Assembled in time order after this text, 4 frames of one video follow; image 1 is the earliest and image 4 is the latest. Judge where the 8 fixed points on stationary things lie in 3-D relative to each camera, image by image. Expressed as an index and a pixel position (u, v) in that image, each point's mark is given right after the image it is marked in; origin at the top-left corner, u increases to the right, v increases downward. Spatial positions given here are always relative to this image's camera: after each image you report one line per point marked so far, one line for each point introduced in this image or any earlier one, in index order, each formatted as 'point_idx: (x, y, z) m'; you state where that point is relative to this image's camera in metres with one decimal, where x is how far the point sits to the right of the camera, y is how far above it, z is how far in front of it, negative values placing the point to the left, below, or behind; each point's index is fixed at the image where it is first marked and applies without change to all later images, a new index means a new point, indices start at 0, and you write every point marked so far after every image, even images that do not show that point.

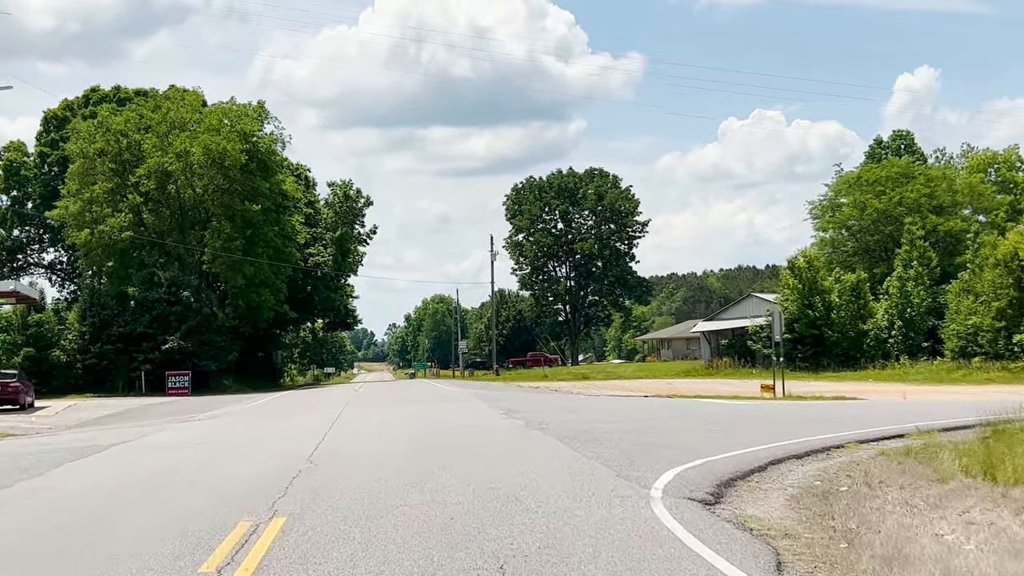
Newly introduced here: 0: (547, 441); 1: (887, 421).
0: (+0.4, -1.9, +15.0) m
1: (+5.8, -2.1, +19.1) m
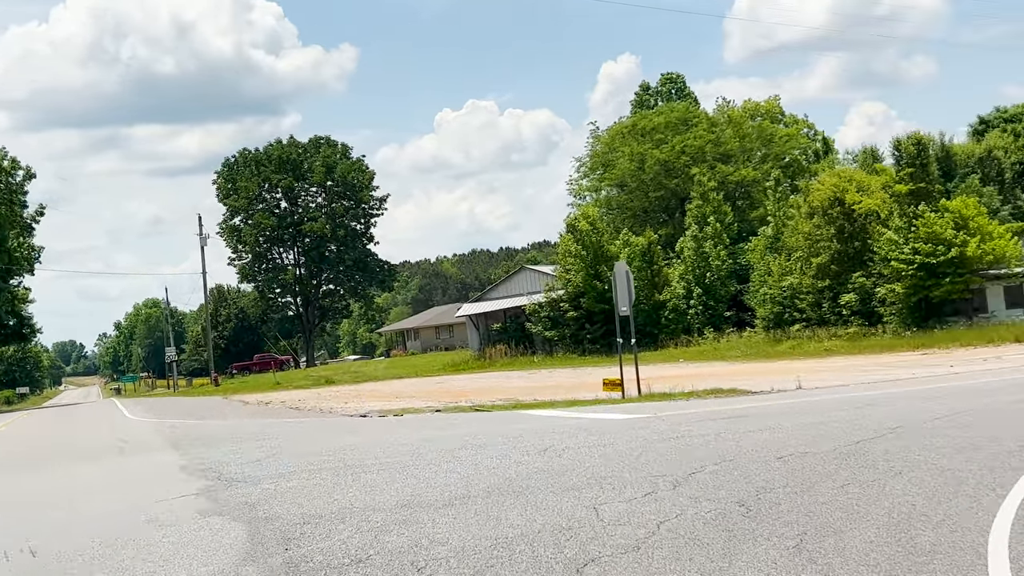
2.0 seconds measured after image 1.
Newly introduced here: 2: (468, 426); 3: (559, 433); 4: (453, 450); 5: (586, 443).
0: (-0.7, -1.4, +4.5) m
1: (+3.6, -1.2, +9.7) m
2: (-0.6, -1.8, +15.7) m
3: (+0.5, -1.5, +12.9) m
4: (-0.6, -1.5, +11.5) m
5: (+0.7, -1.4, +11.2) m
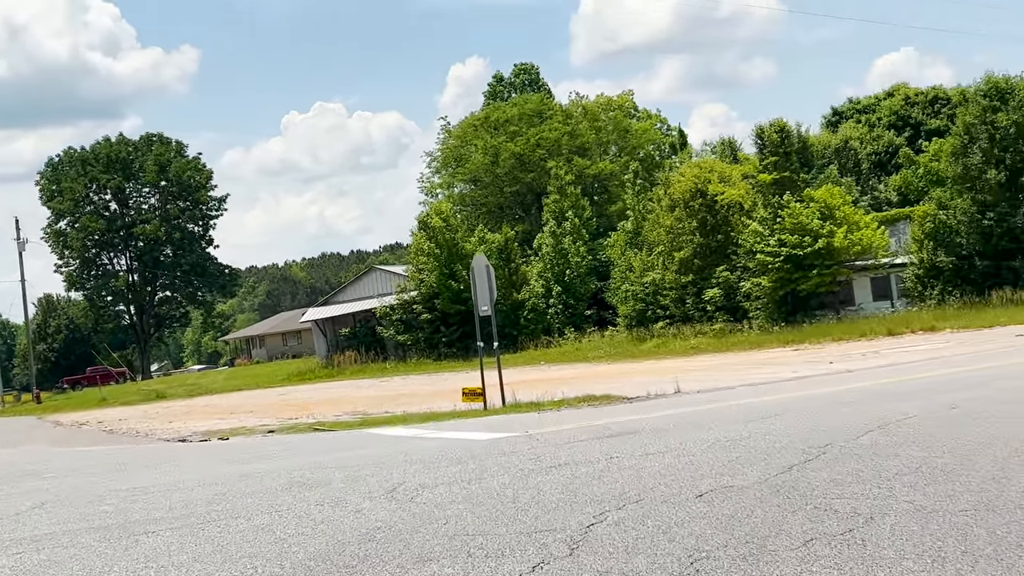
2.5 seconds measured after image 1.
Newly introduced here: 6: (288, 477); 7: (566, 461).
0: (-1.0, -1.3, +1.9) m
1: (+2.6, -1.1, +7.6) m
2: (-2.3, -1.8, +13.1) m
3: (-0.9, -1.5, +10.4) m
4: (-1.8, -1.5, +8.9) m
5: (-0.5, -1.4, +8.7) m
6: (-1.9, -1.6, +10.1) m
7: (+0.4, -1.4, +9.5) m
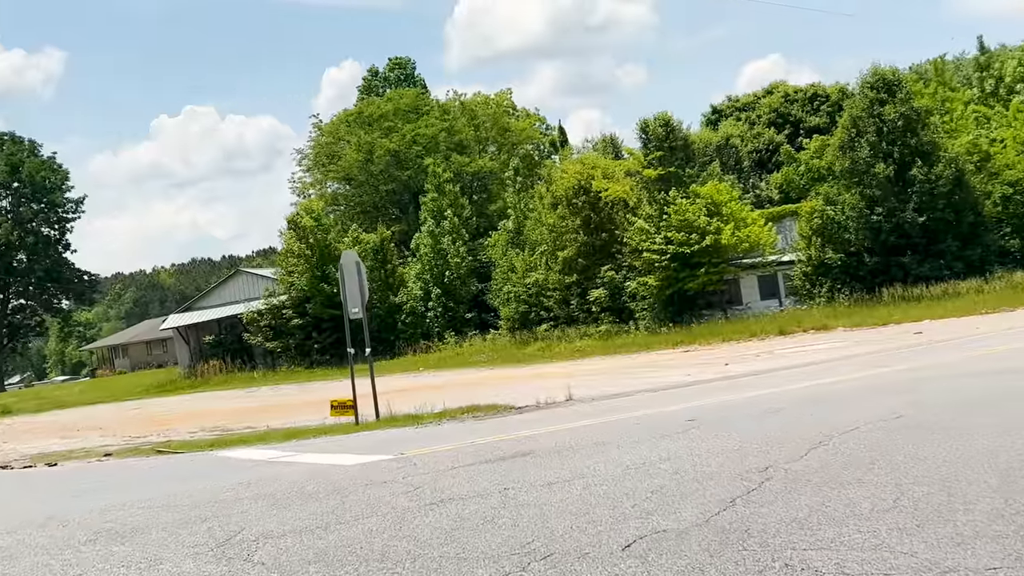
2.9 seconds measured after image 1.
0: (-1.1, -1.3, 0.0) m
1: (+2.0, -1.0, +6.0) m
2: (-3.4, -1.8, +11.0) m
3: (-1.8, -1.5, +8.5) m
4: (-2.5, -1.5, +6.9) m
5: (-1.2, -1.4, +6.8) m
6: (-2.7, -1.5, +8.0) m
7: (-0.4, -1.3, +7.6) m
